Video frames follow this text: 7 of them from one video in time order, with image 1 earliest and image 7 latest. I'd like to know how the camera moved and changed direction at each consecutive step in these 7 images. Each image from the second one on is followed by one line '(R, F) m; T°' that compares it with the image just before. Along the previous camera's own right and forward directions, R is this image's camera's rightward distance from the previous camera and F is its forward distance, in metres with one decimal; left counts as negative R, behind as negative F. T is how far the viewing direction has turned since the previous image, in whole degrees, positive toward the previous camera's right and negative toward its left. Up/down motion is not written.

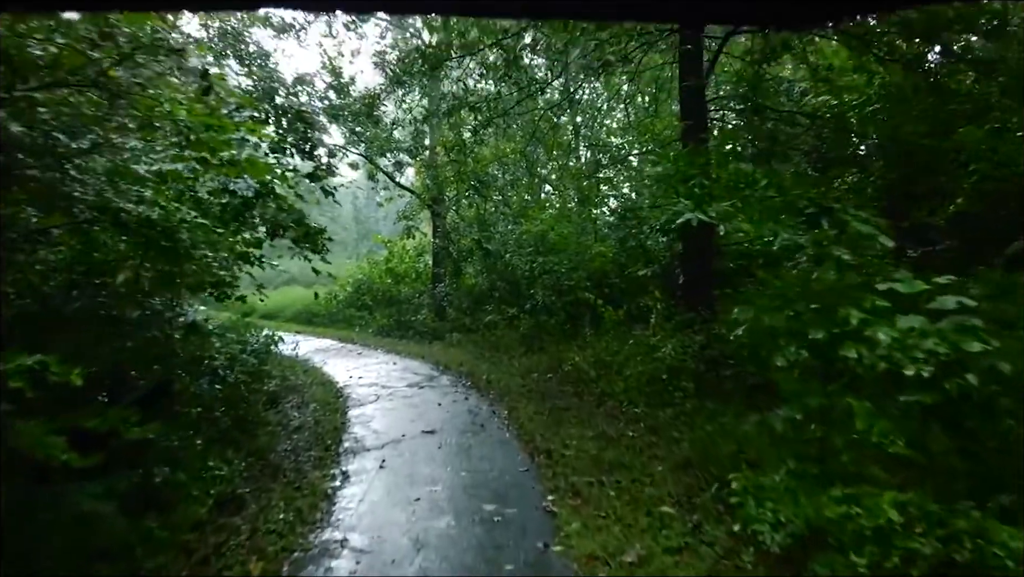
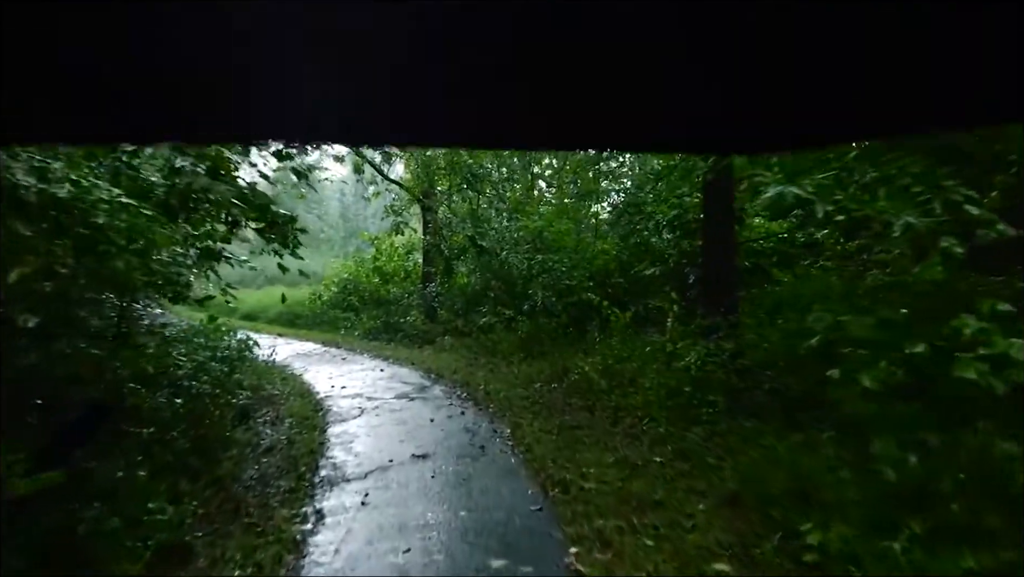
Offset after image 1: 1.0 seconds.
(-0.1, +1.0) m; +1°
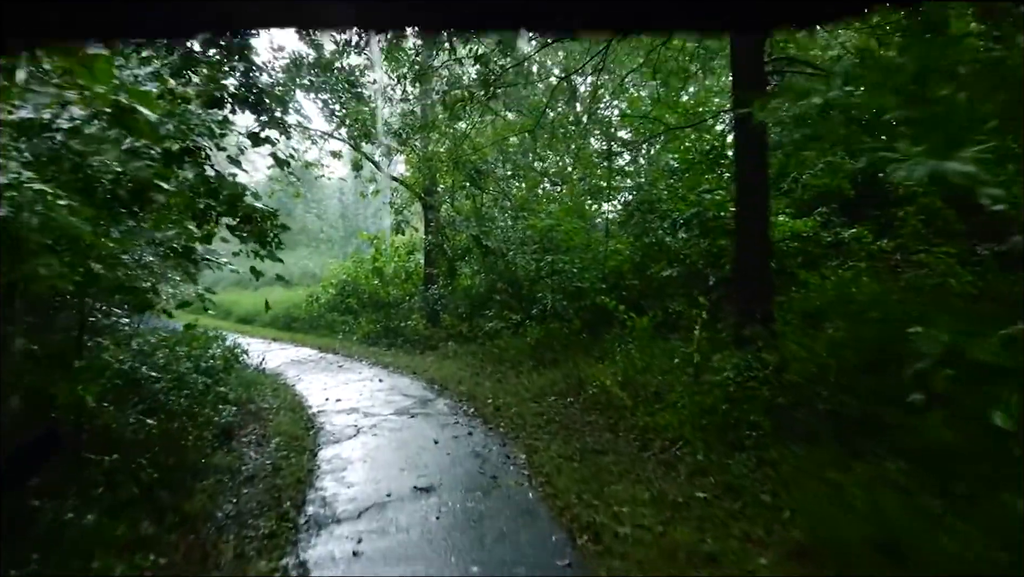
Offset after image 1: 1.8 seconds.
(-0.1, +0.8) m; 0°
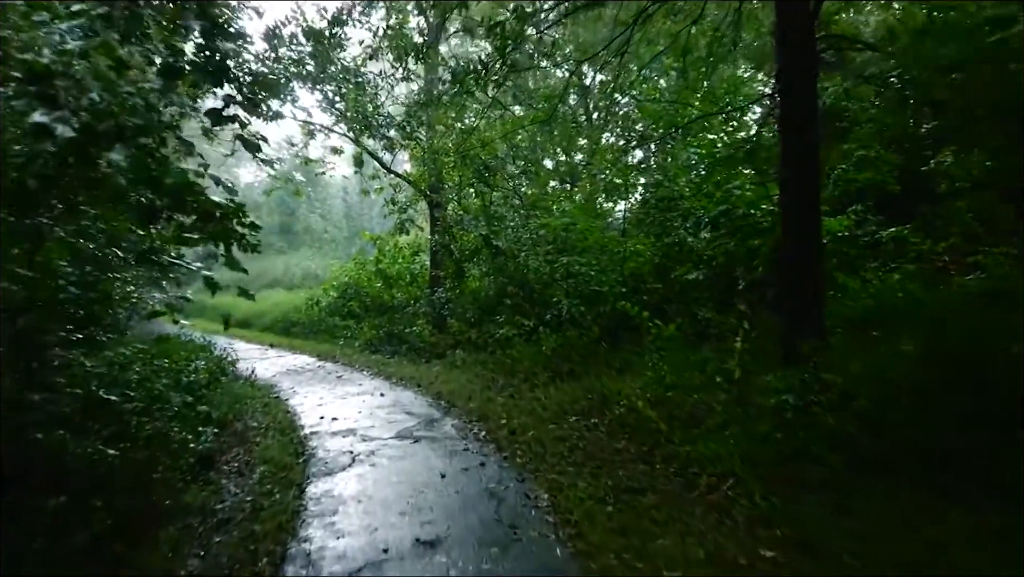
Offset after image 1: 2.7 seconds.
(-0.1, +0.9) m; 0°
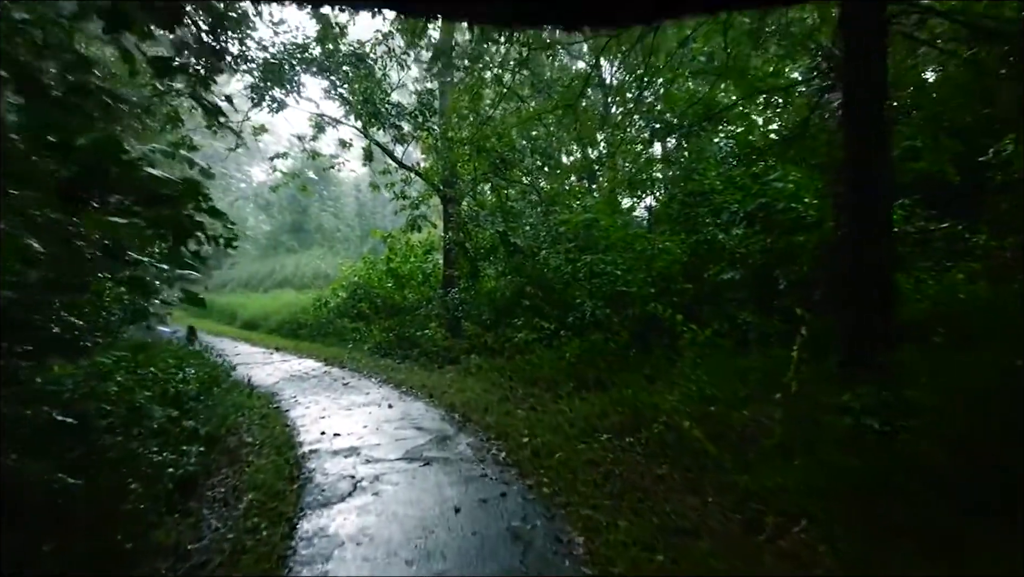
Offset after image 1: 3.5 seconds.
(-0.1, +0.8) m; -1°
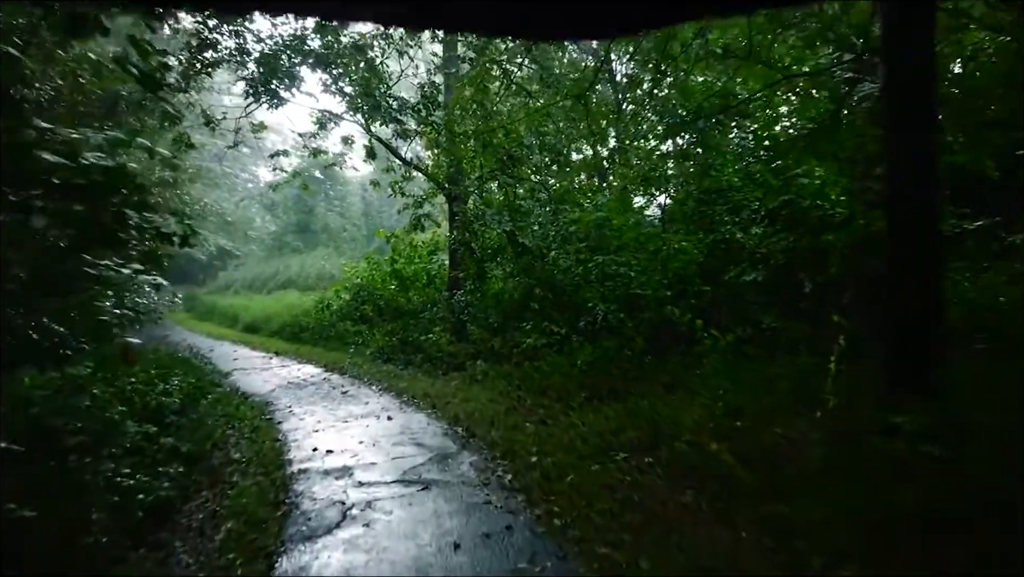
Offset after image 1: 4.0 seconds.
(0.0, +0.5) m; -1°
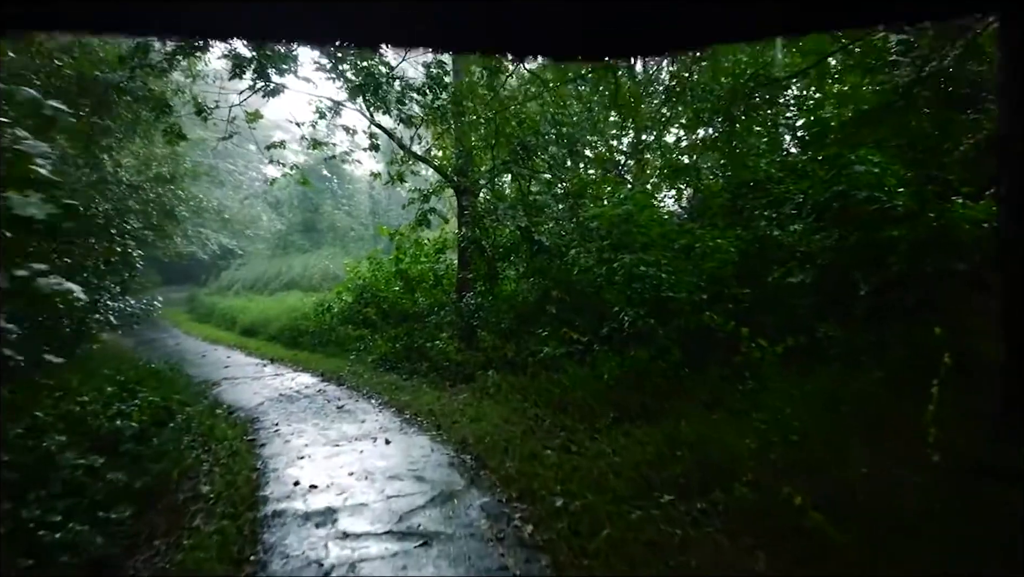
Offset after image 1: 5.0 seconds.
(-0.1, +1.0) m; -1°
